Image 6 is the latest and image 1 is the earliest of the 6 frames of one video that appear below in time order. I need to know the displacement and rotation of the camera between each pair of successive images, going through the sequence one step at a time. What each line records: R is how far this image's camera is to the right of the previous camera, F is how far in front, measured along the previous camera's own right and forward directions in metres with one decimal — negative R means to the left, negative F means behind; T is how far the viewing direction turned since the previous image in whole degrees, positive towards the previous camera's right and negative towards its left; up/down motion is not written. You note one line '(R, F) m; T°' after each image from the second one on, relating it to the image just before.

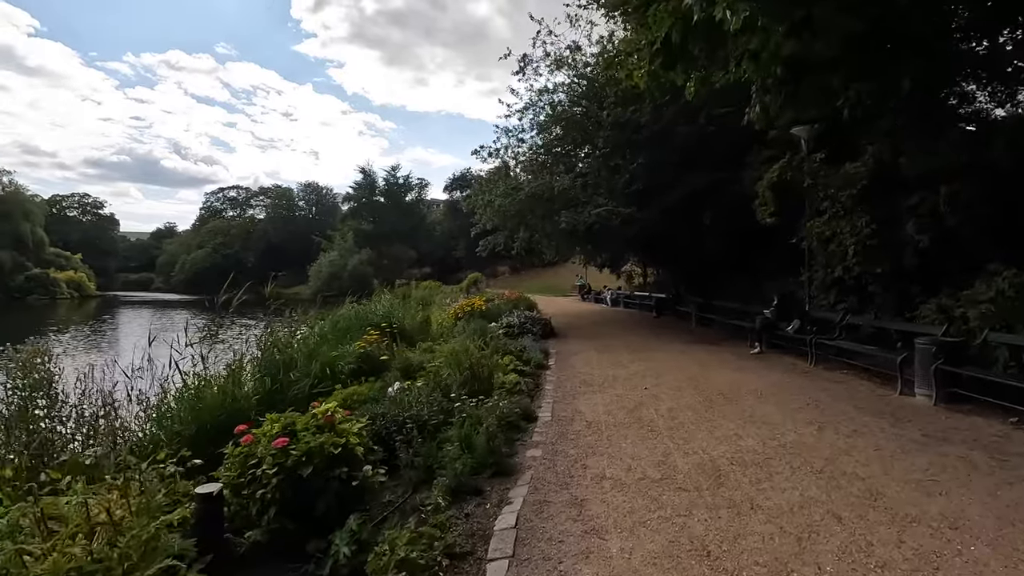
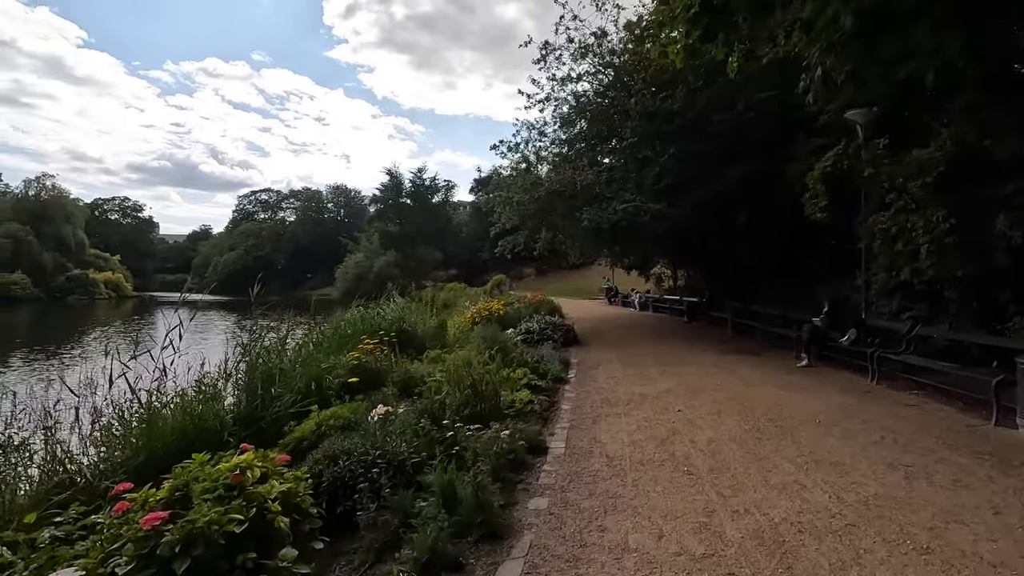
(+0.2, +1.0) m; -3°
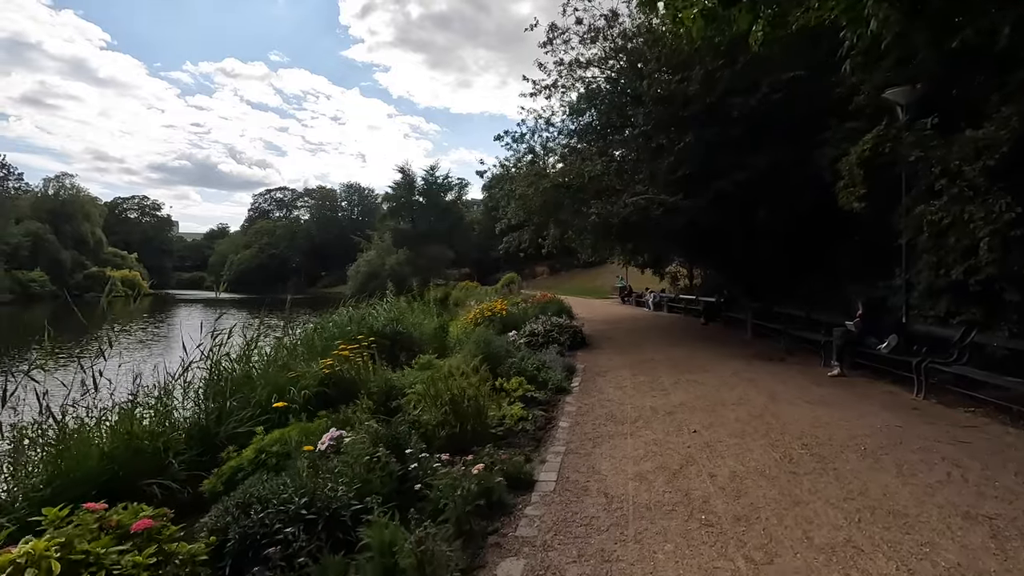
(+0.3, +0.8) m; -2°
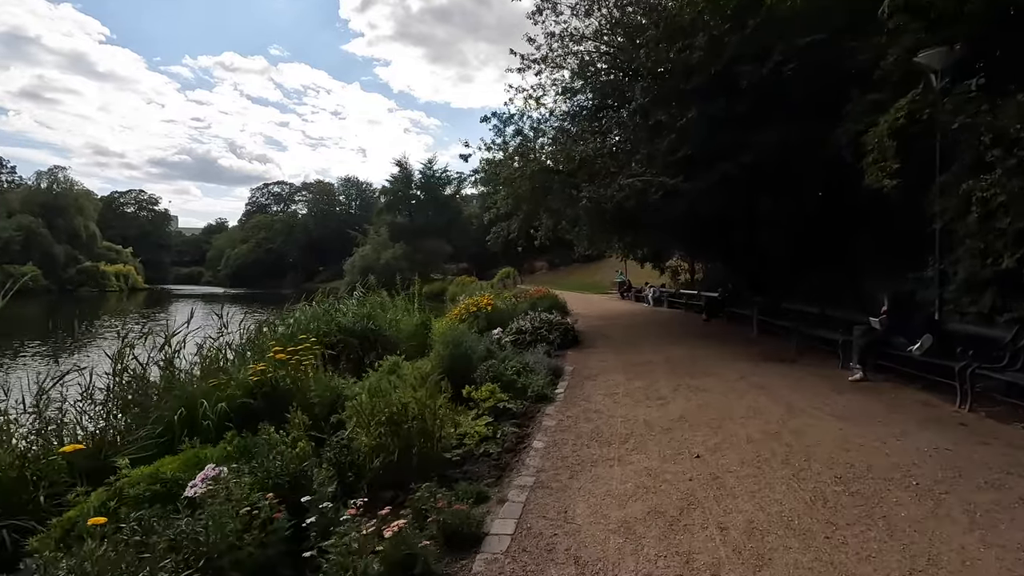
(+0.3, +1.0) m; 0°
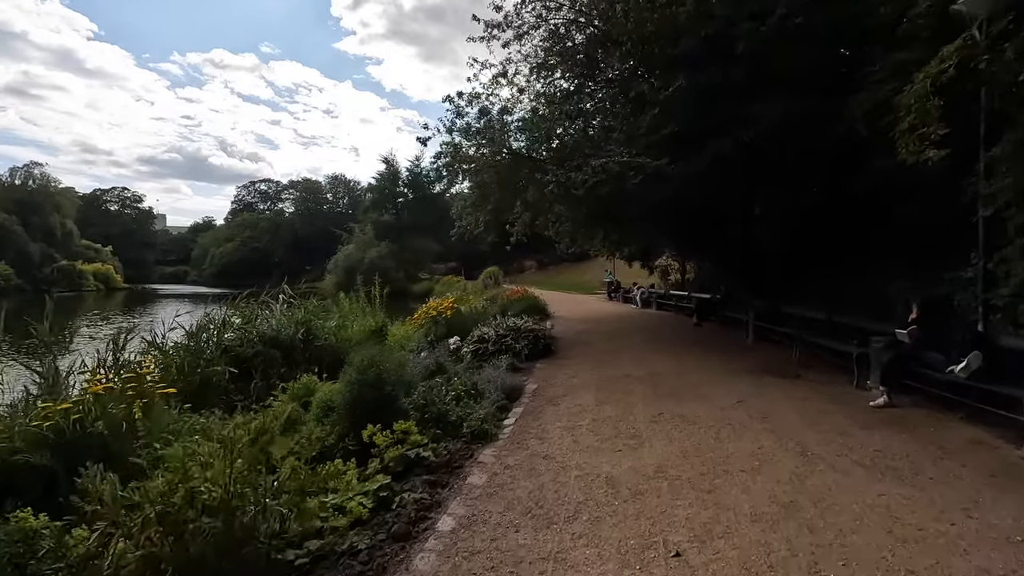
(+0.6, +1.5) m; +1°
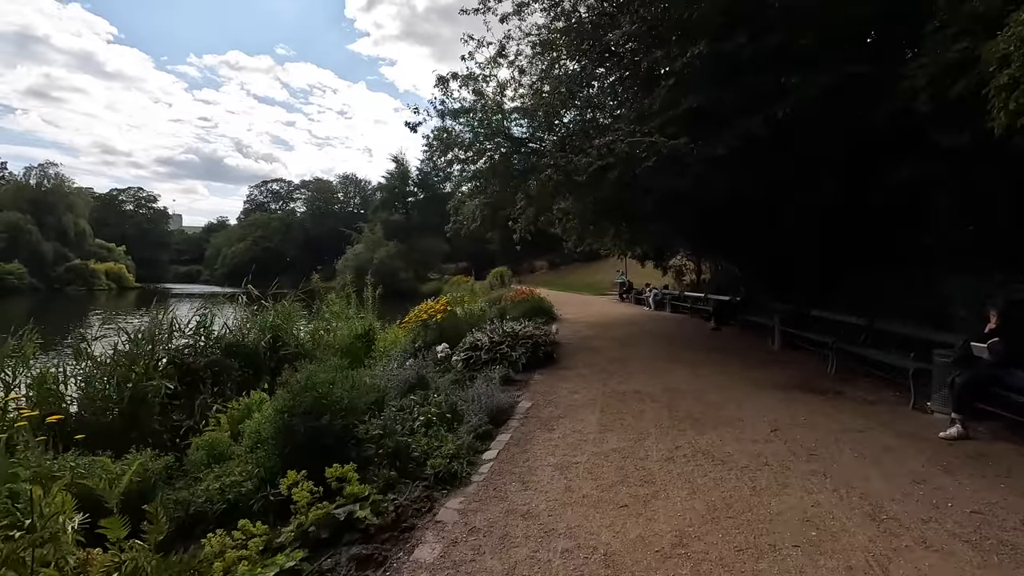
(+0.3, +1.1) m; -1°
